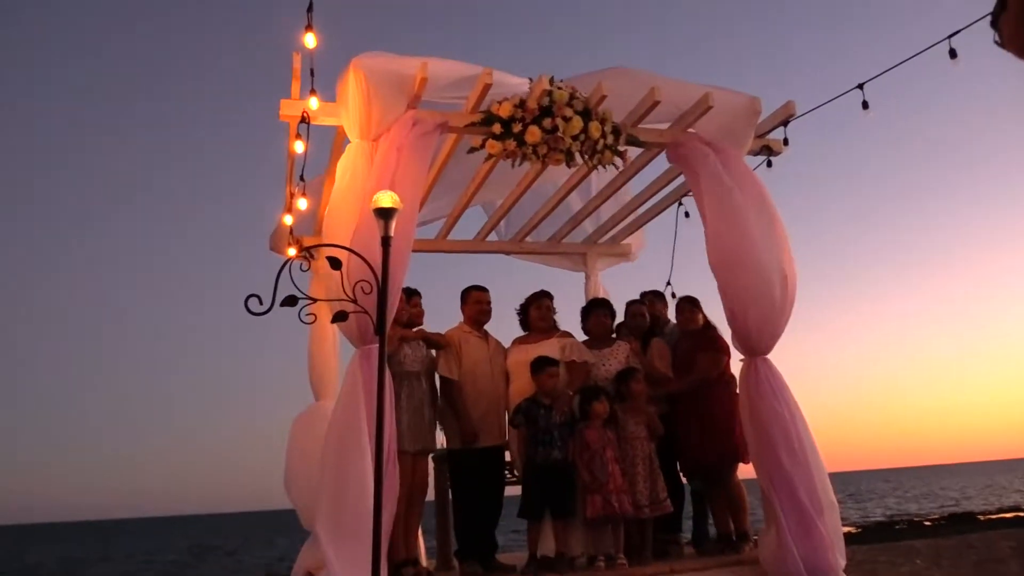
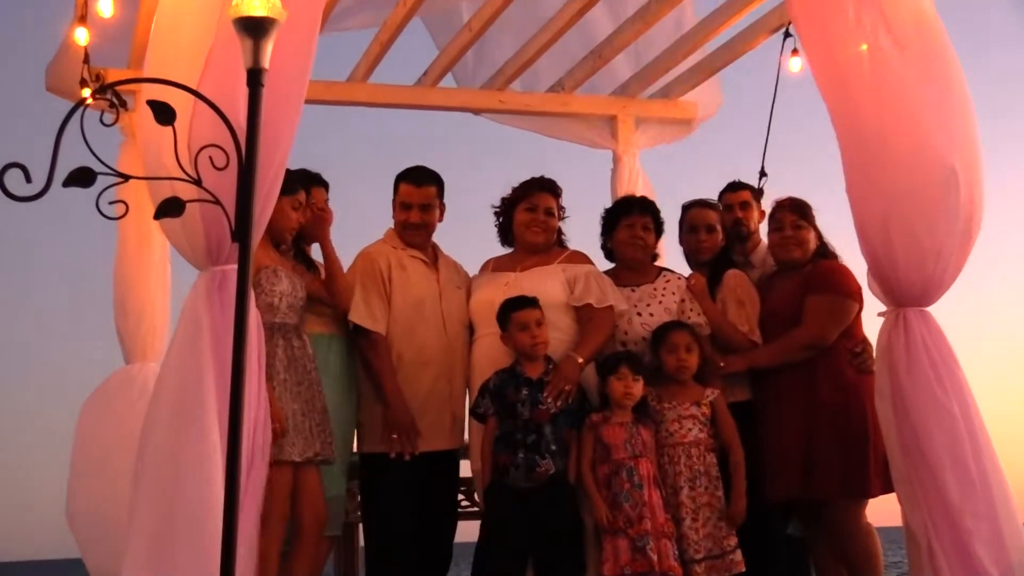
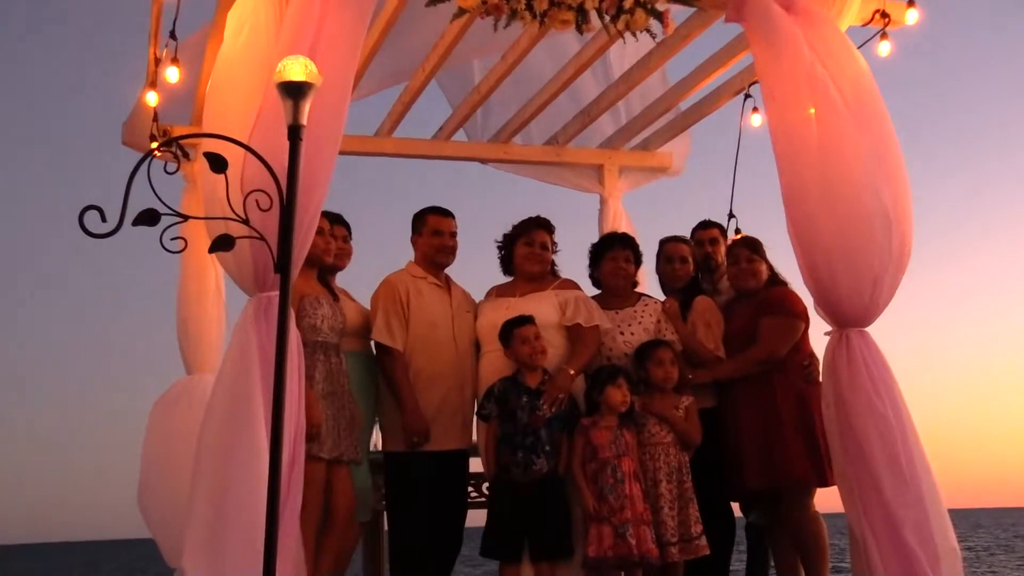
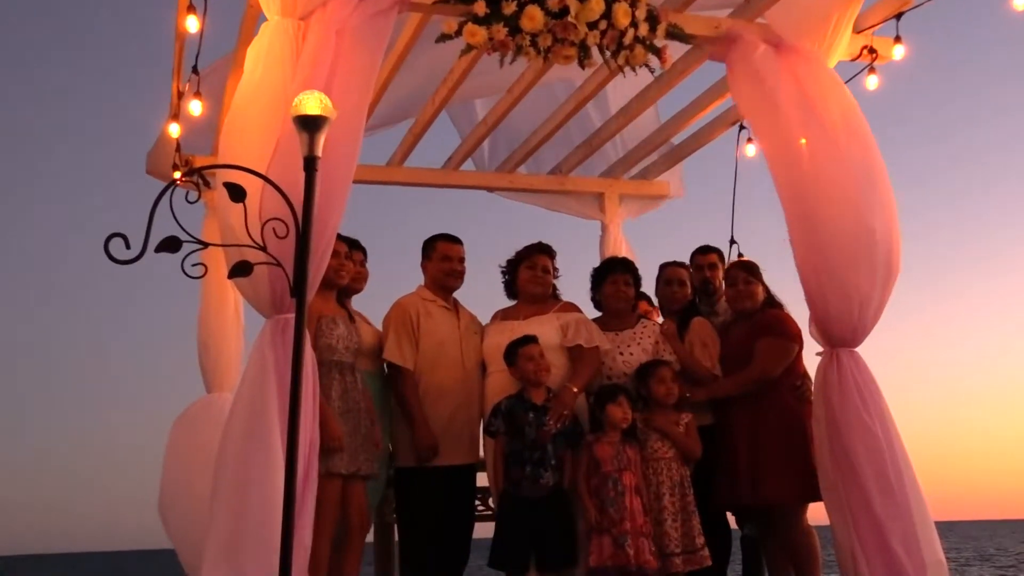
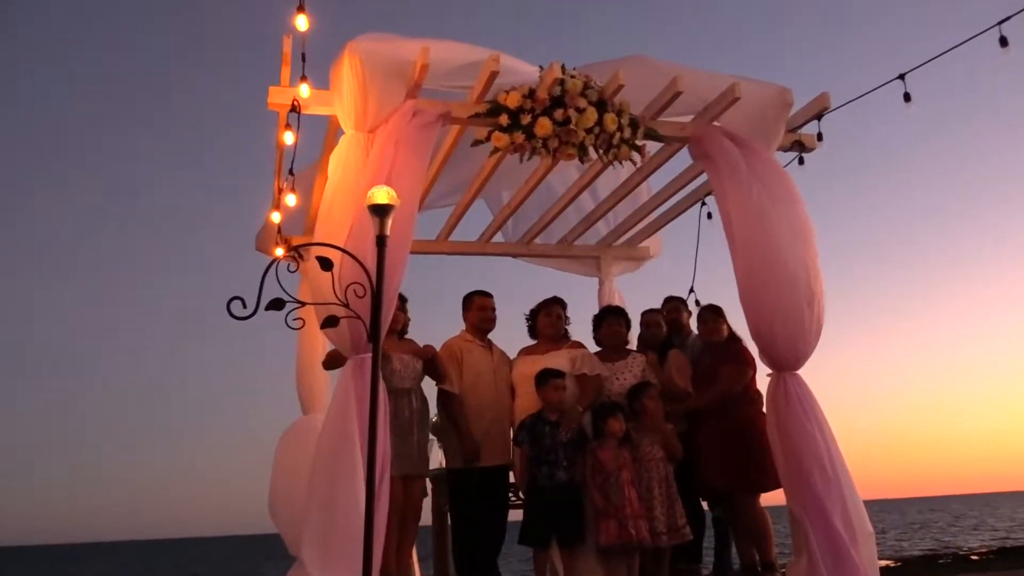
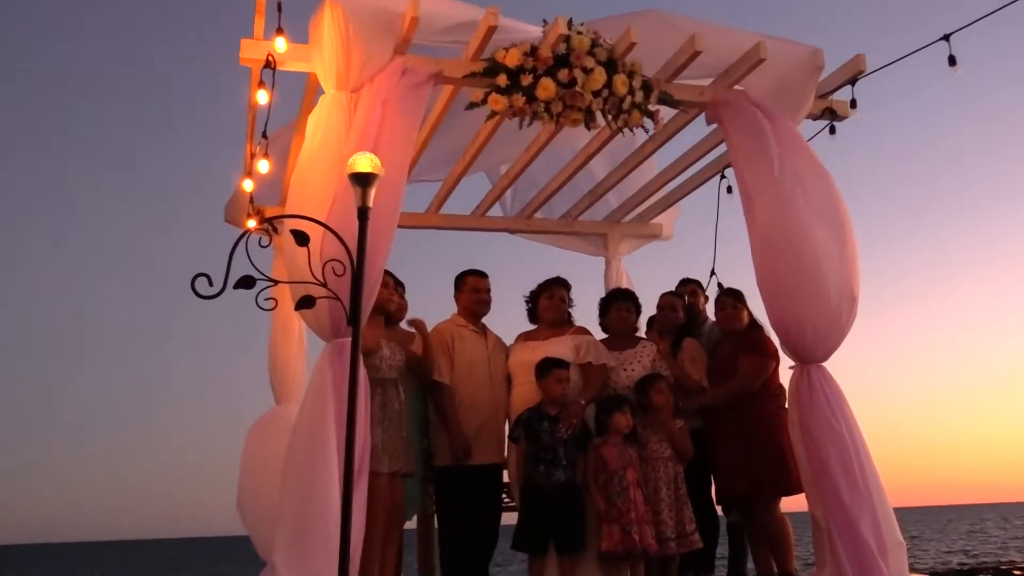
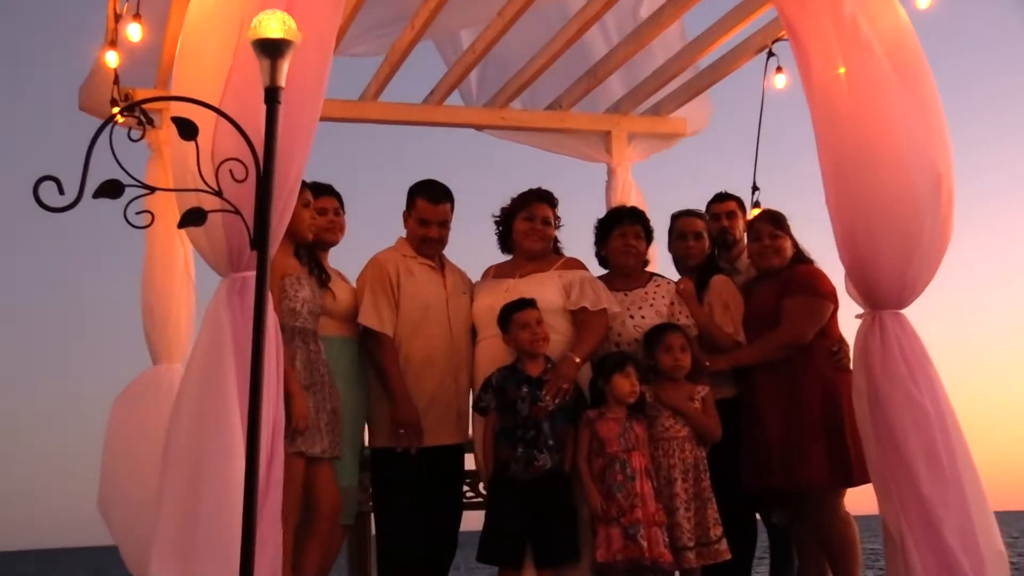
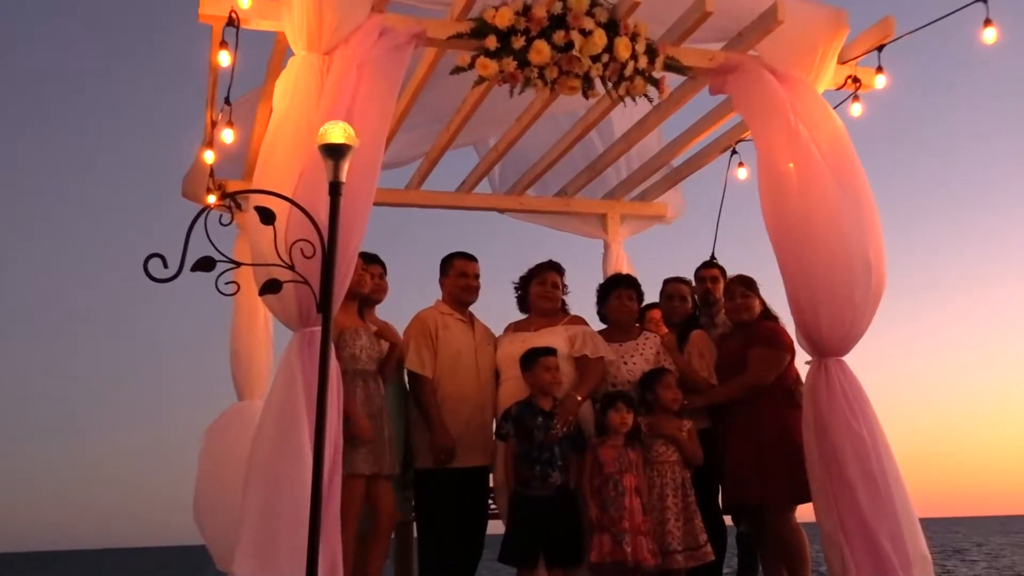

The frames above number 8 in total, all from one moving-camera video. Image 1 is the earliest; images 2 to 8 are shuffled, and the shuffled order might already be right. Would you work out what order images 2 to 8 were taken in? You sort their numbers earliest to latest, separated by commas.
5, 6, 8, 4, 3, 7, 2
